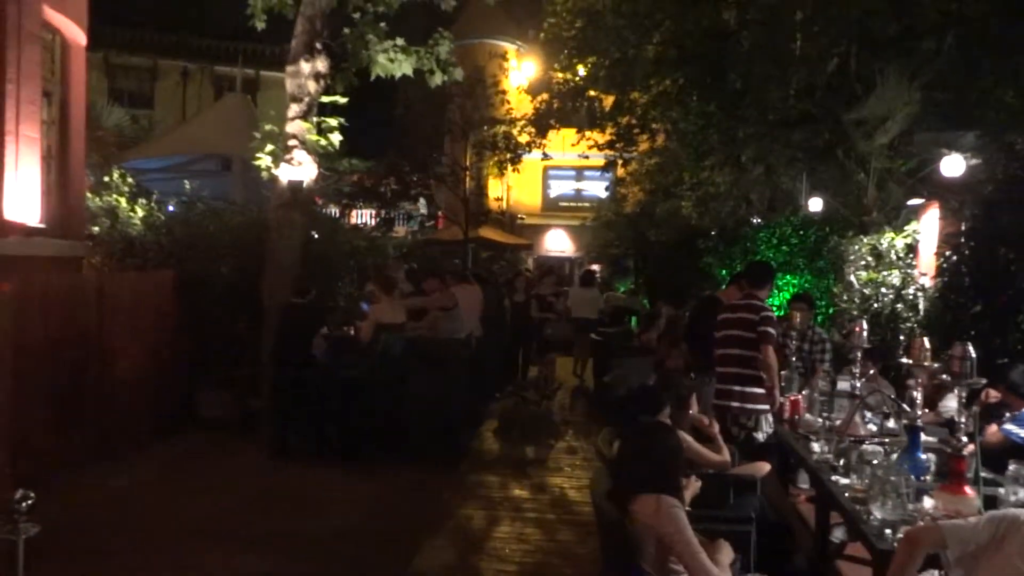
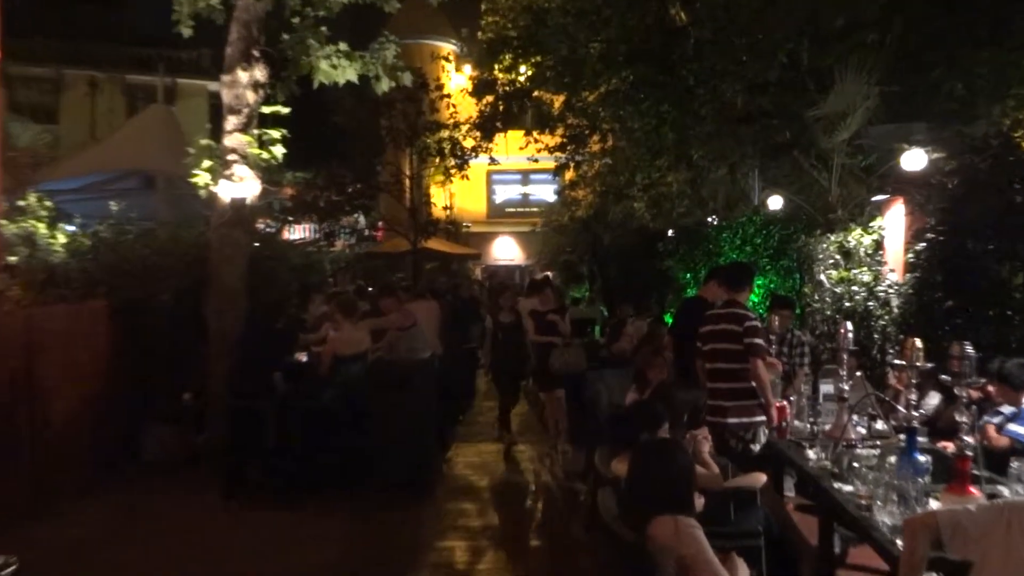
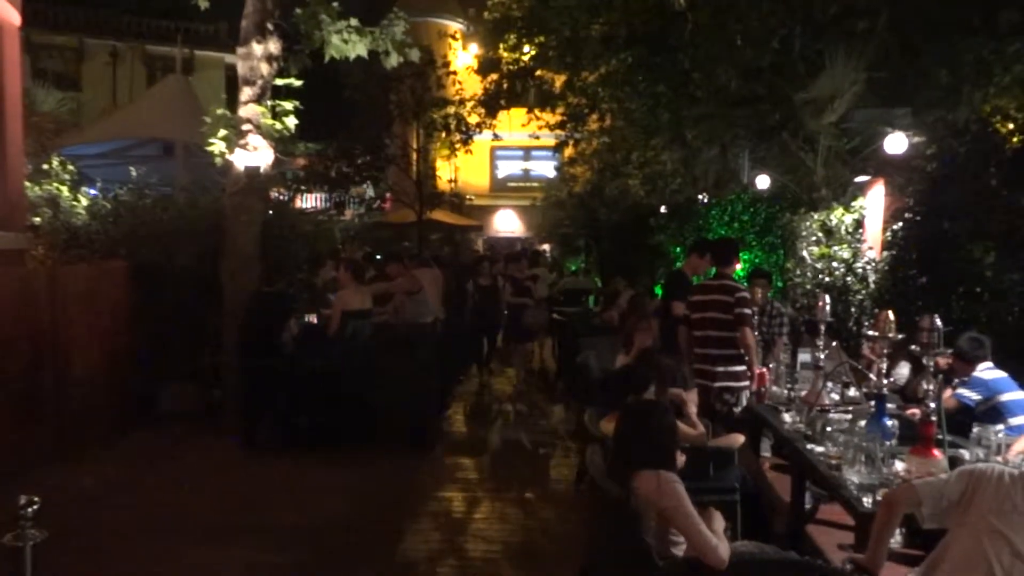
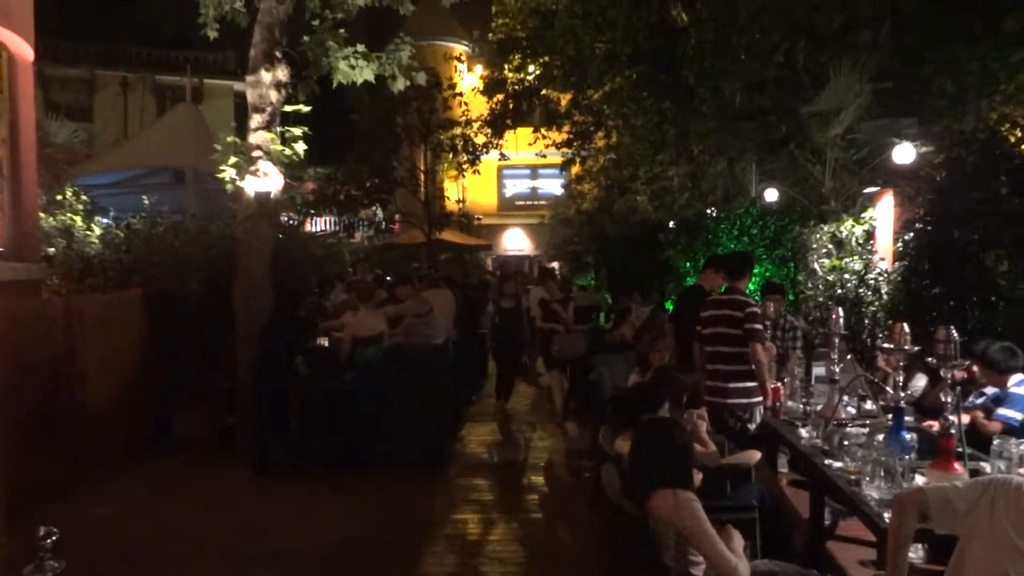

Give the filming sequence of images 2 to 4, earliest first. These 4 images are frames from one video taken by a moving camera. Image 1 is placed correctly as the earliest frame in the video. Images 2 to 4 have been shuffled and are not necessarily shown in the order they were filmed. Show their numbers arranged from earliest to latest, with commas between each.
3, 4, 2
